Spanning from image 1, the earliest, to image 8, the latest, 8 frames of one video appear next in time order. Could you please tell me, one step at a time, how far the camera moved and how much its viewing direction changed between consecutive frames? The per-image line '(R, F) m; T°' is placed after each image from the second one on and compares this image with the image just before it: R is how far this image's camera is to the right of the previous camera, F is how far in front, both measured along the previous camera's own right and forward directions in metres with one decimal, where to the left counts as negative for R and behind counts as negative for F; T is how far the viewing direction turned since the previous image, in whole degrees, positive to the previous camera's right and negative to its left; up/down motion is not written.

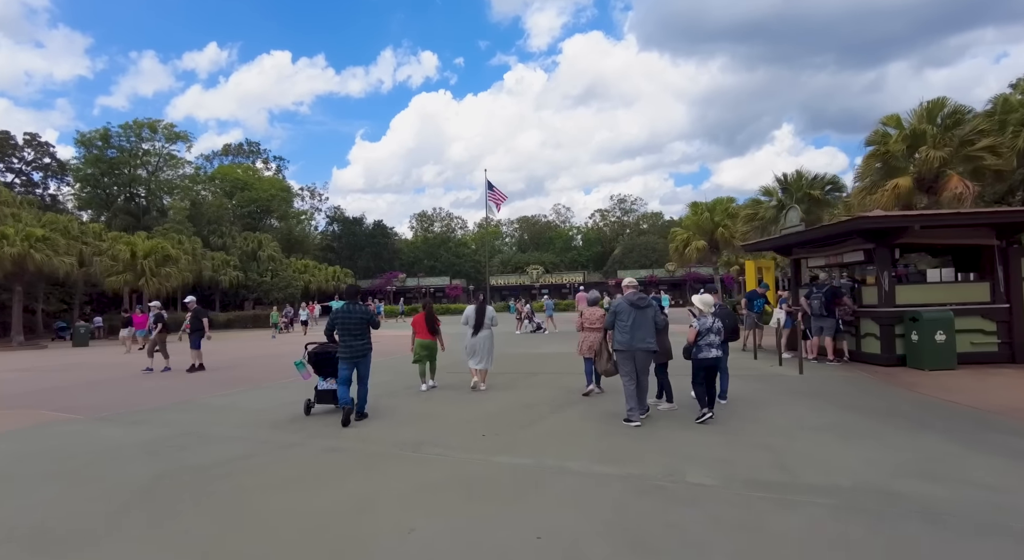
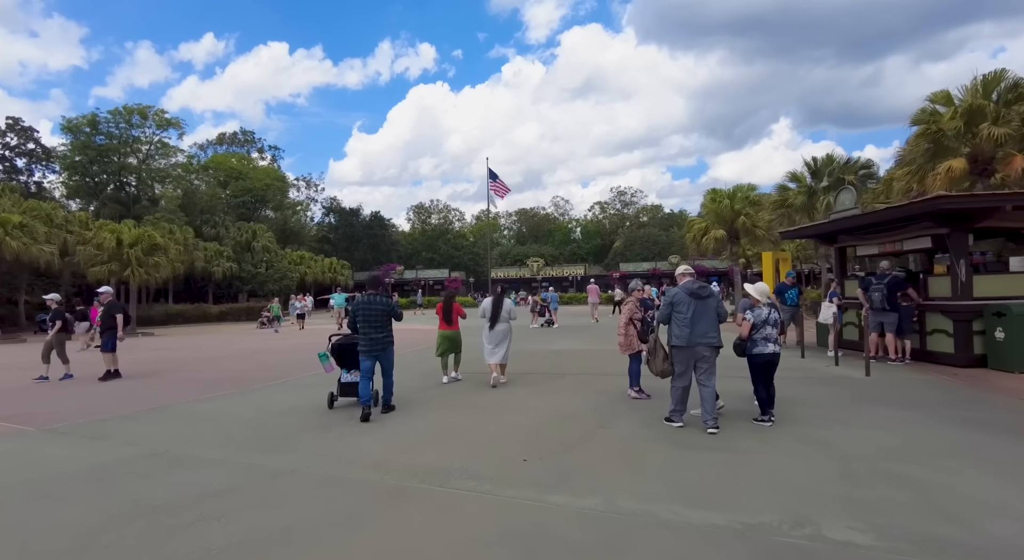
(-0.4, +1.3) m; 0°
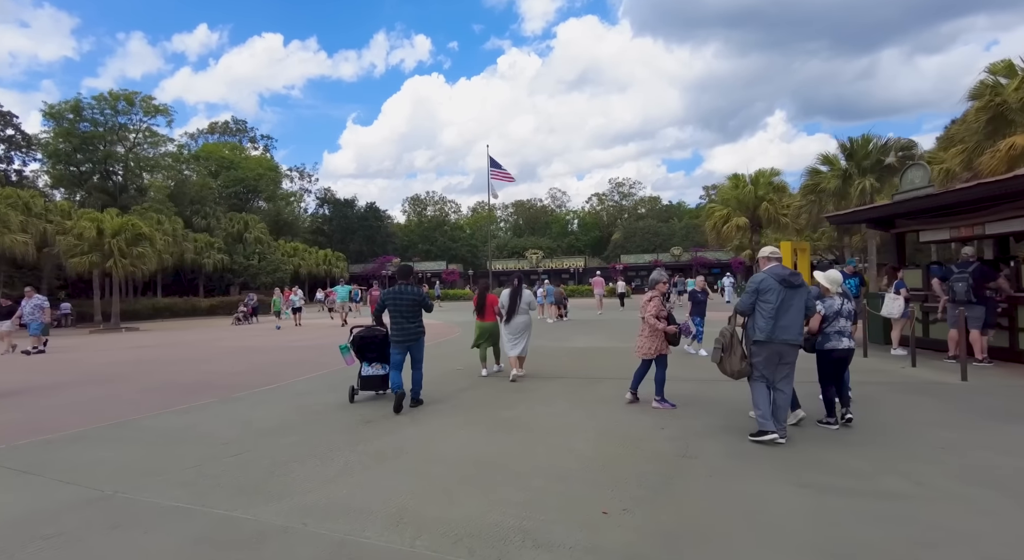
(-0.5, +1.4) m; 0°
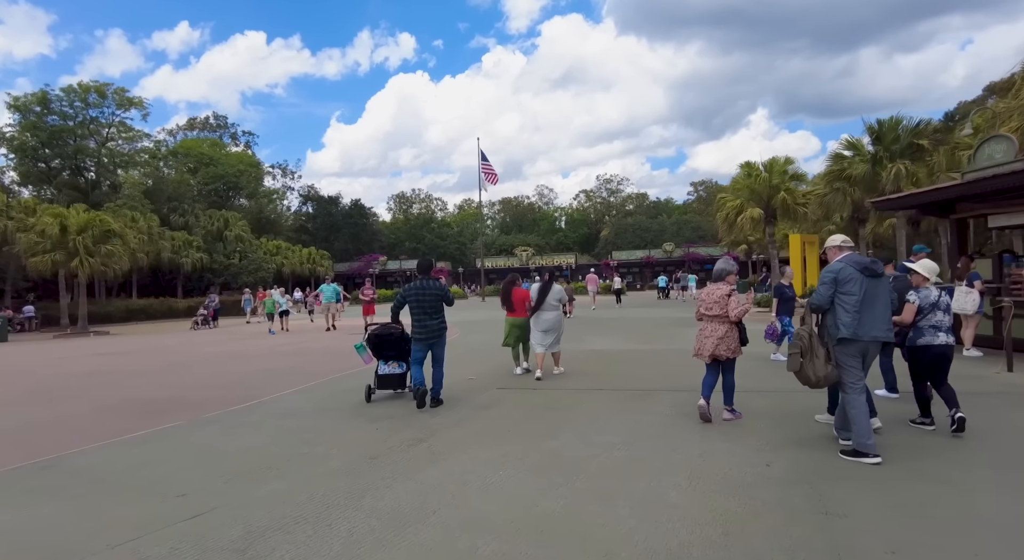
(-0.5, +1.4) m; +1°
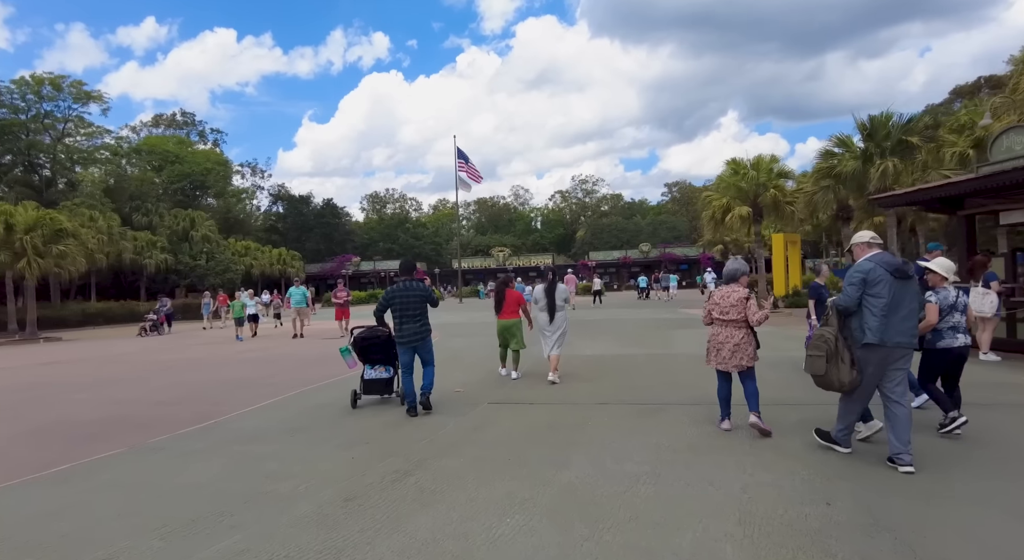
(-0.2, +0.8) m; +2°
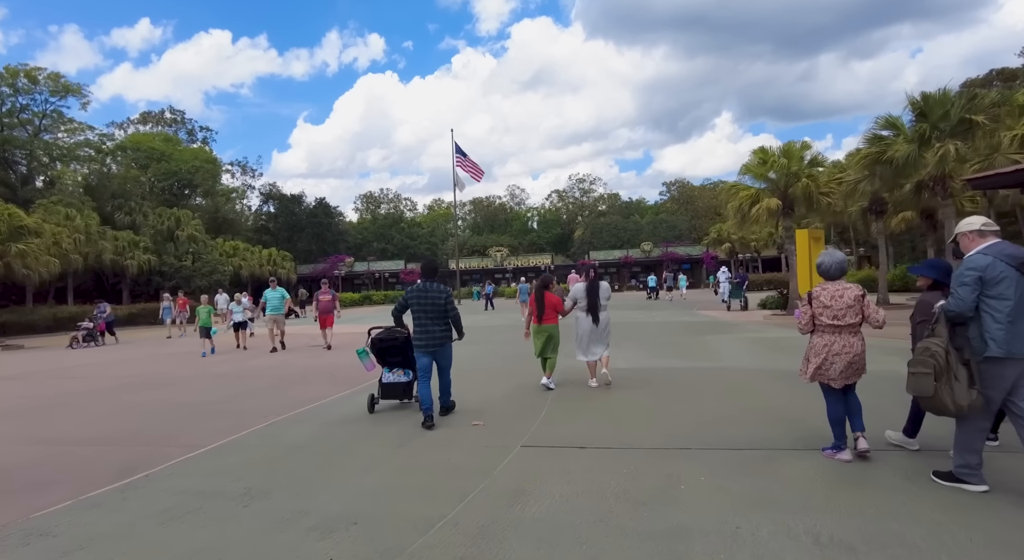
(-0.4, +1.8) m; 0°
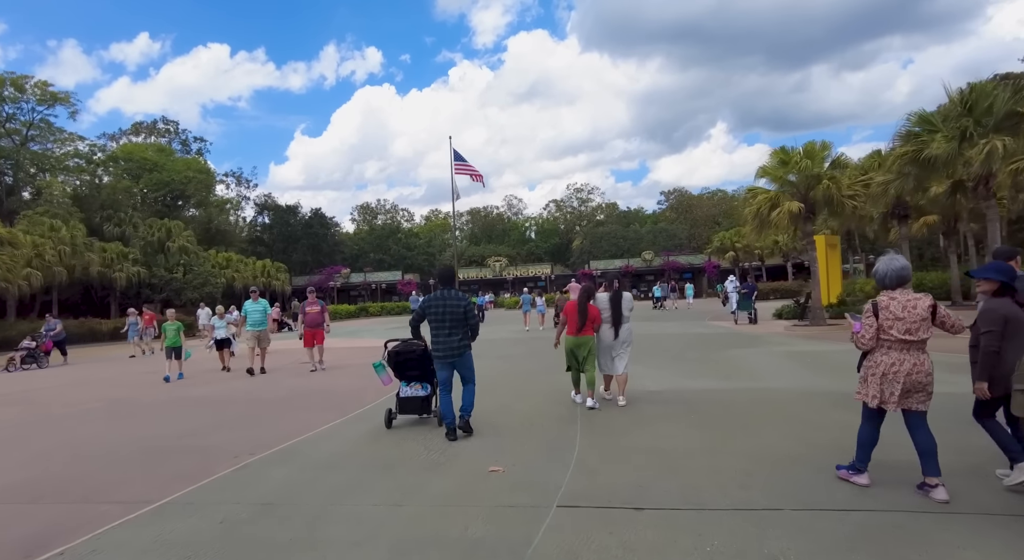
(-0.2, +1.1) m; 0°
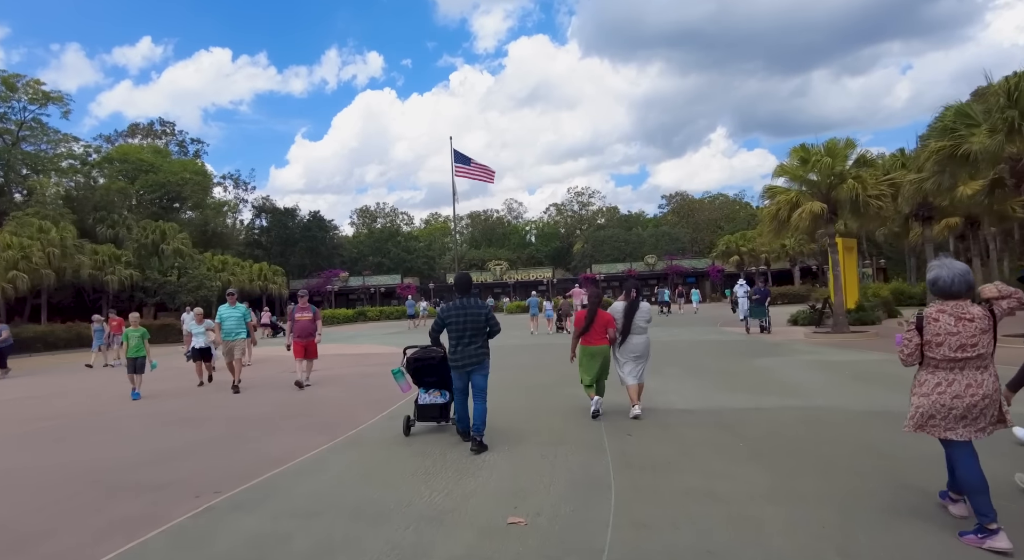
(-0.2, +0.9) m; 0°
